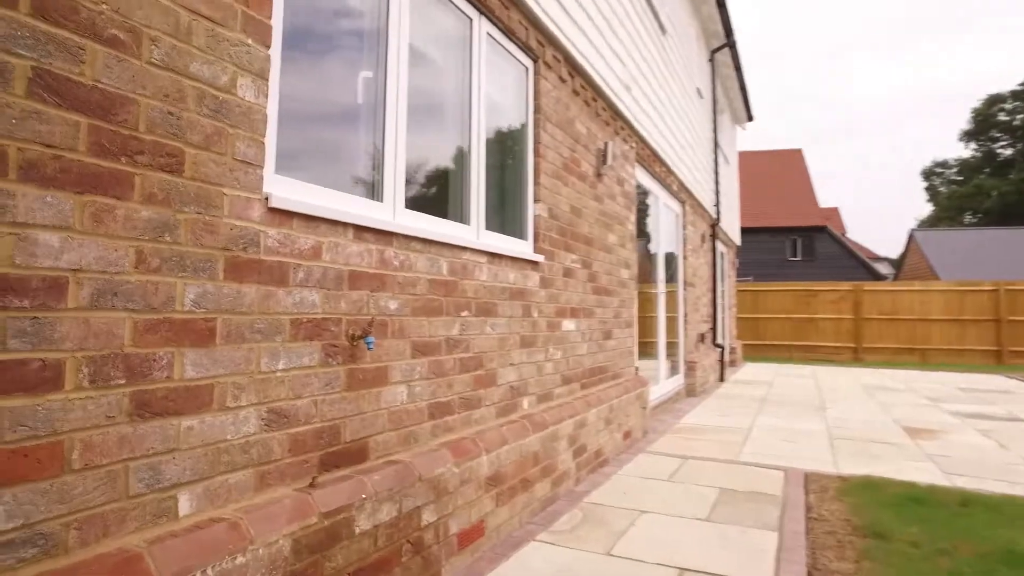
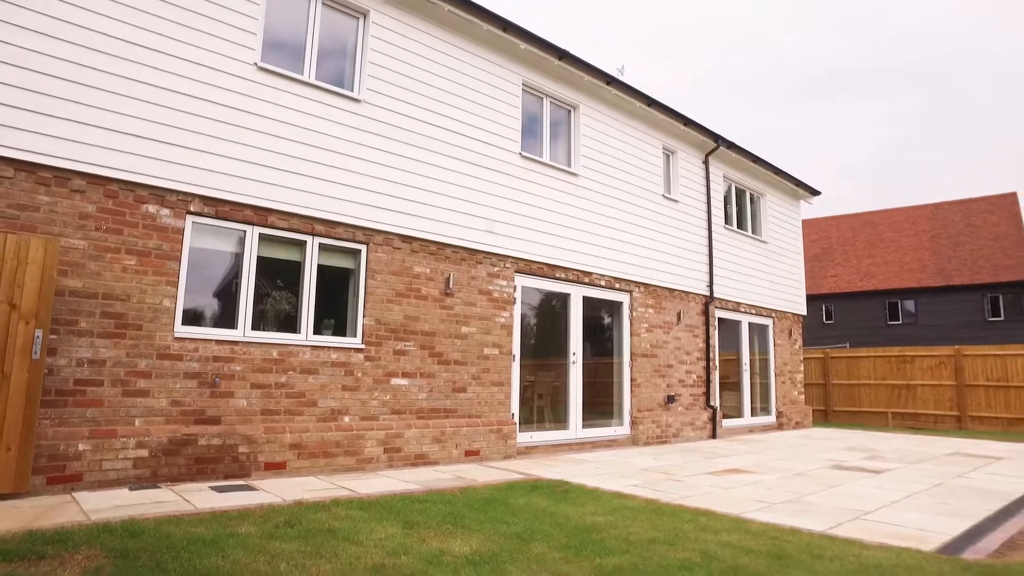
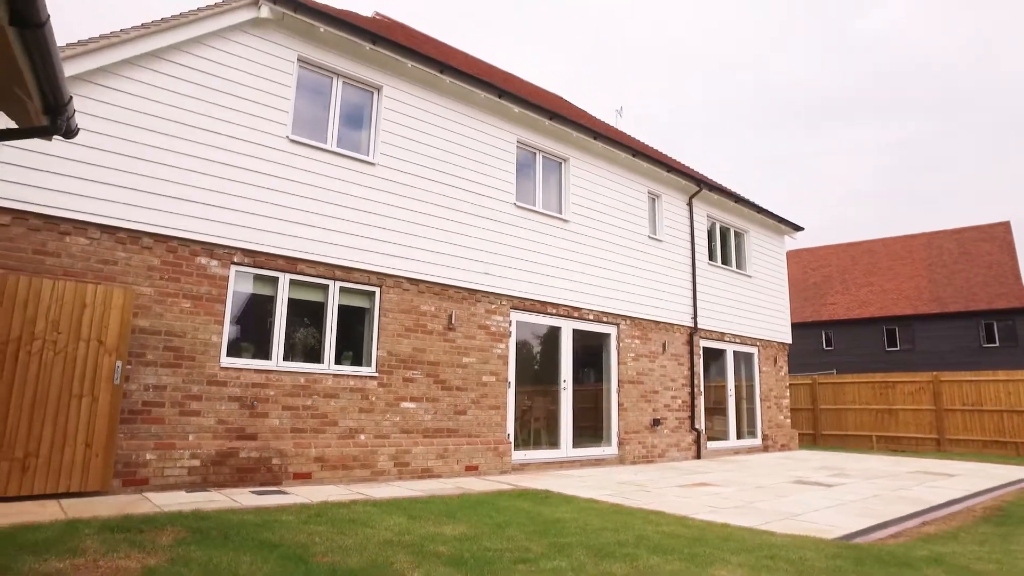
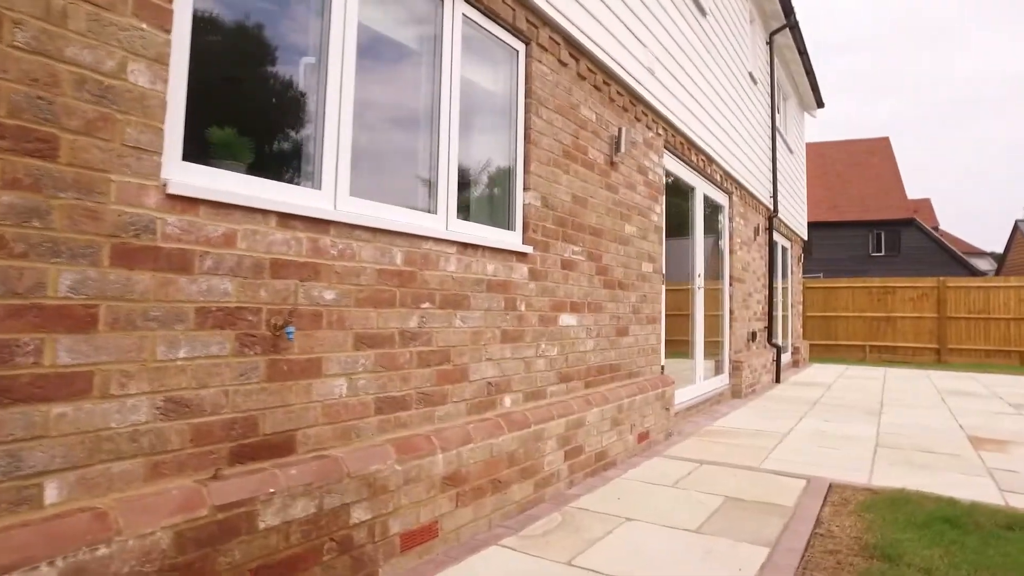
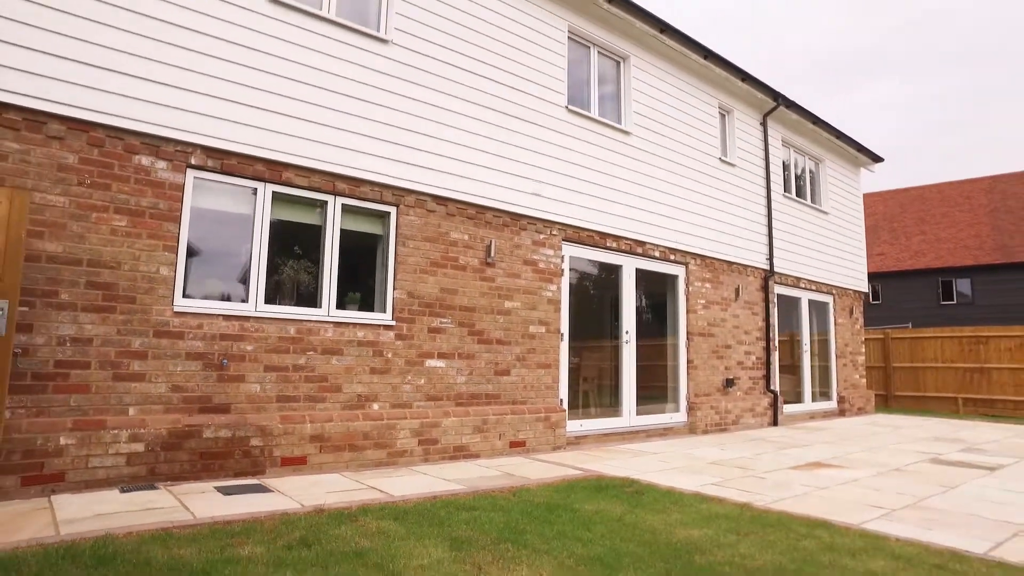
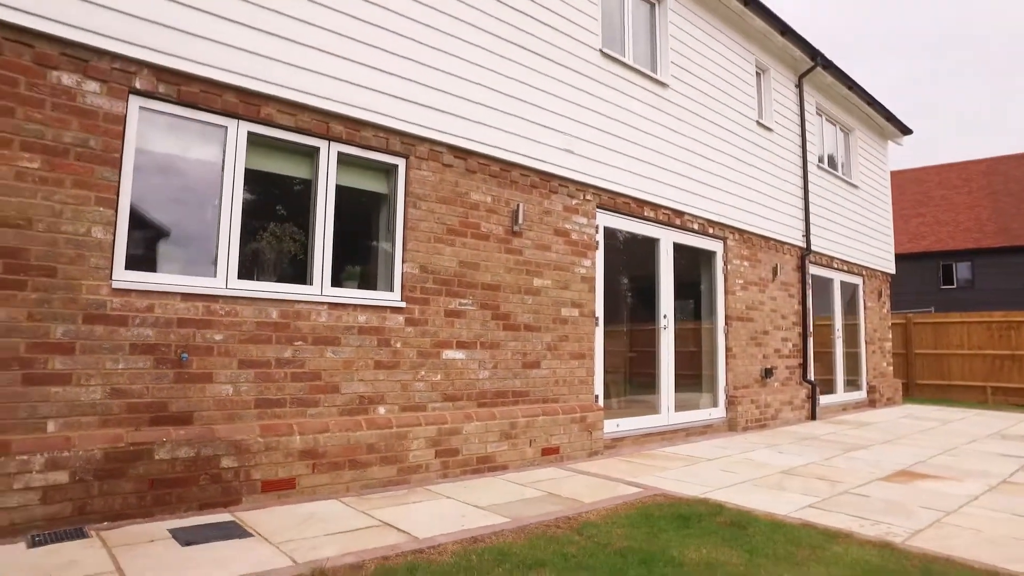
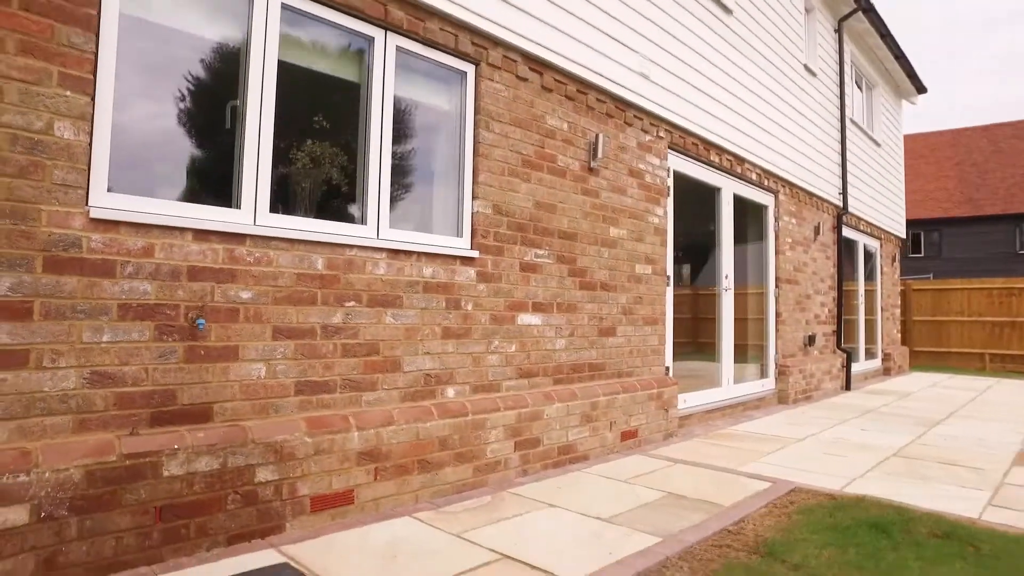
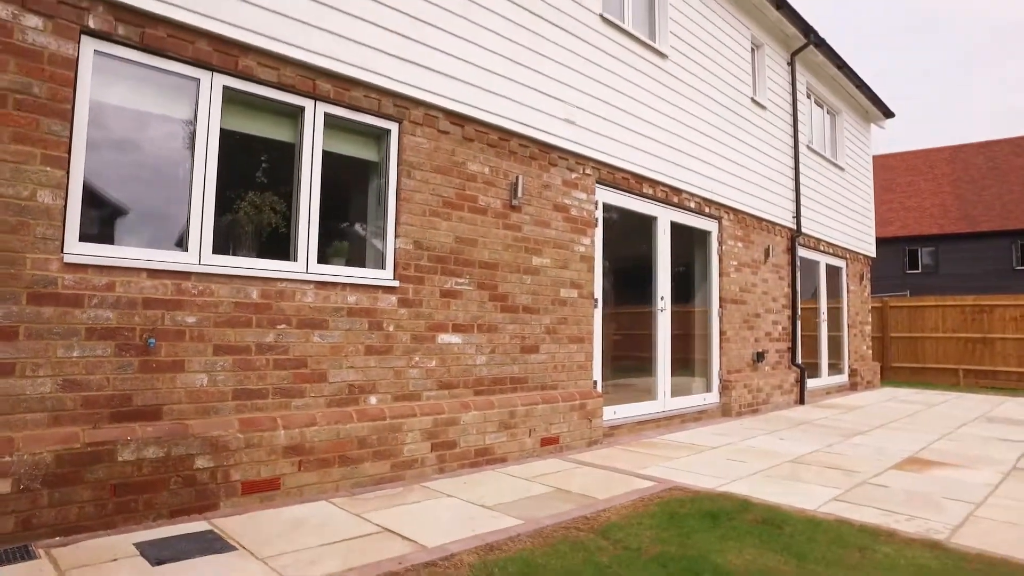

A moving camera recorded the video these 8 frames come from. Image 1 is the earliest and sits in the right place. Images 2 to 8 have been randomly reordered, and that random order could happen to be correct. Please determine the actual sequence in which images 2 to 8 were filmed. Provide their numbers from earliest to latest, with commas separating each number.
4, 7, 8, 6, 5, 2, 3
